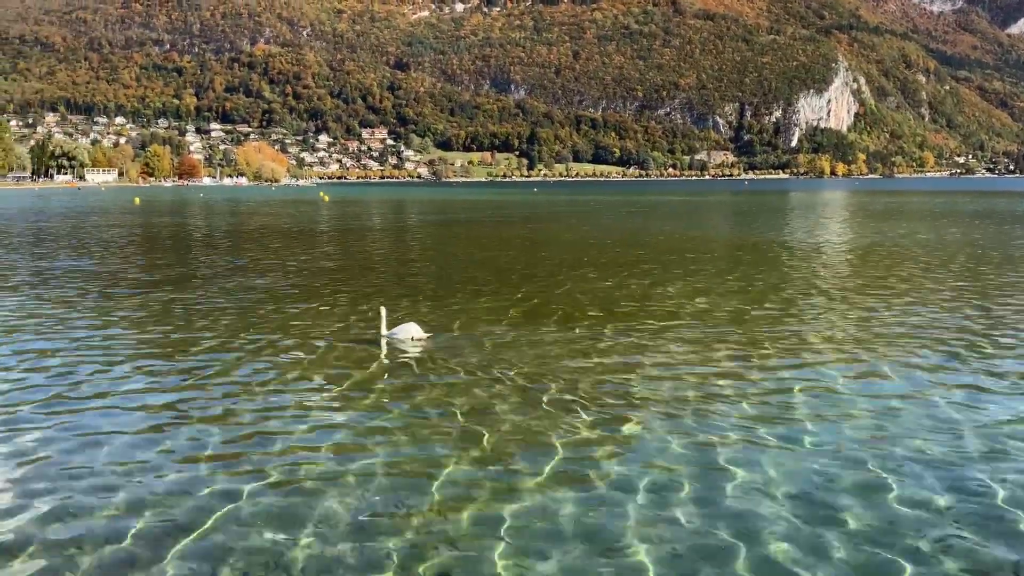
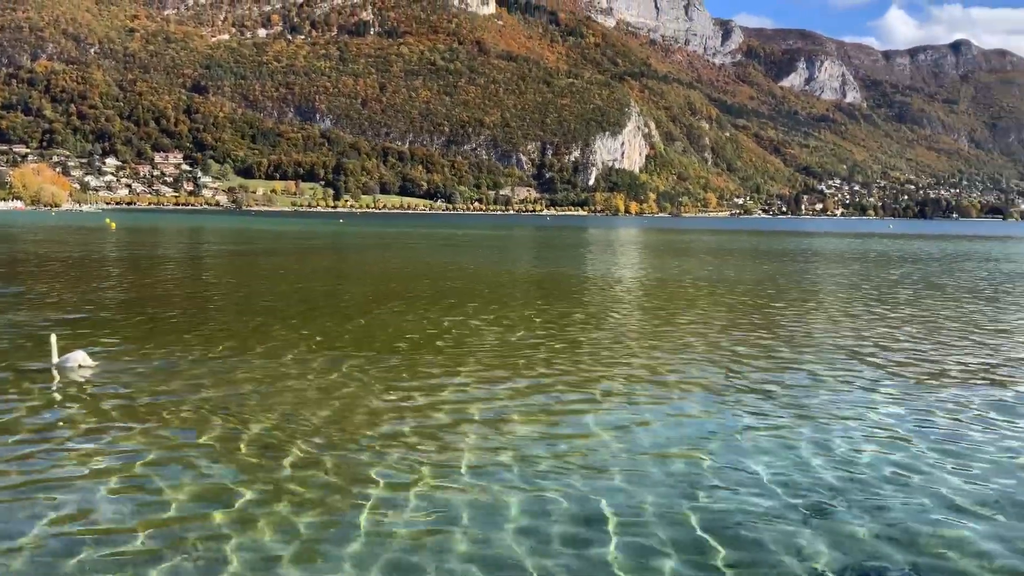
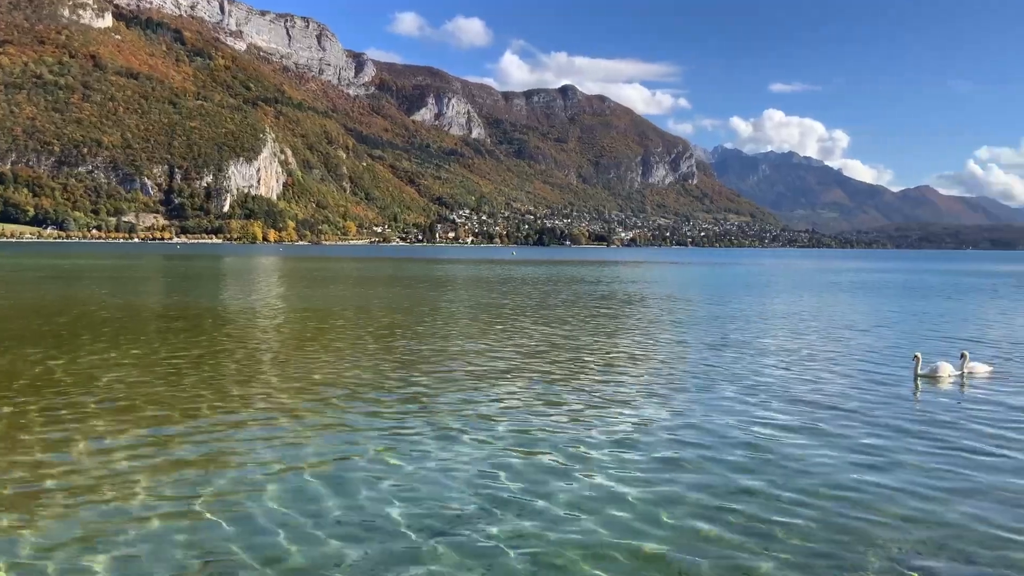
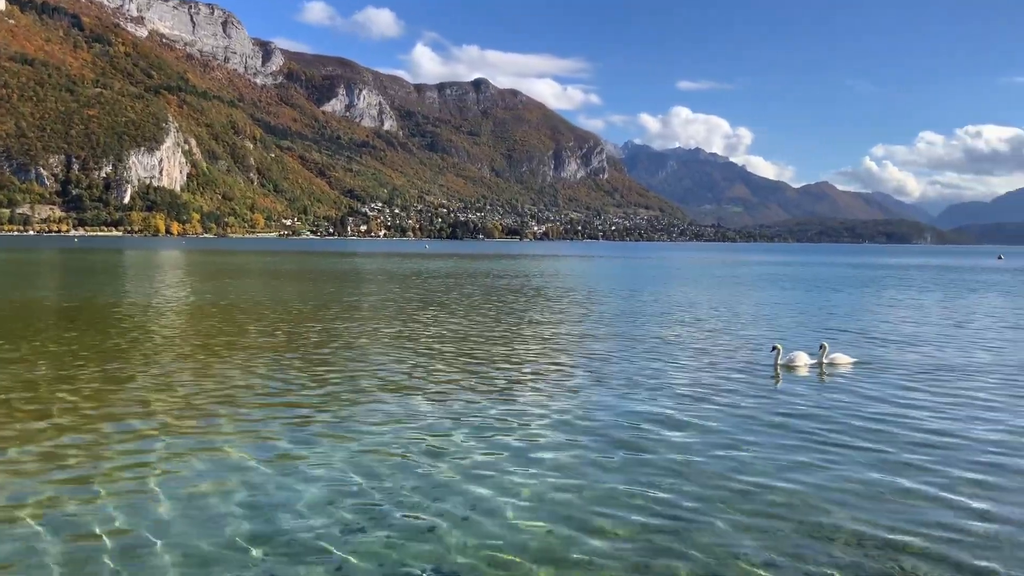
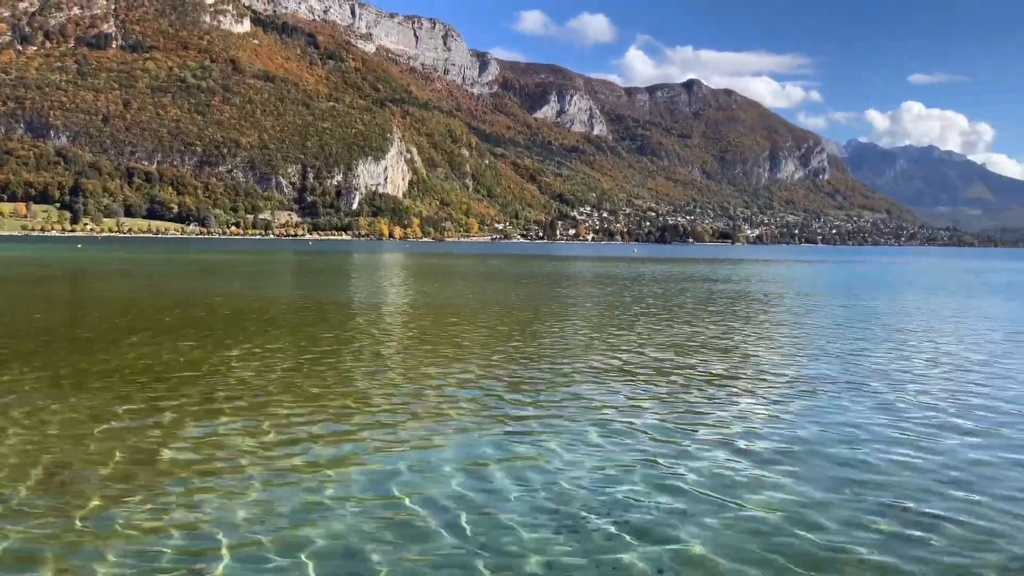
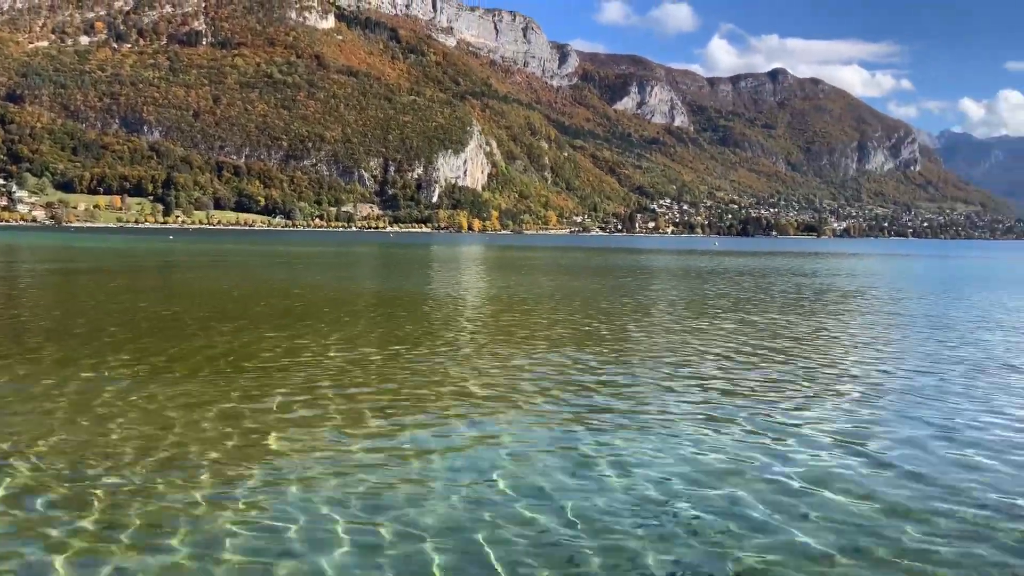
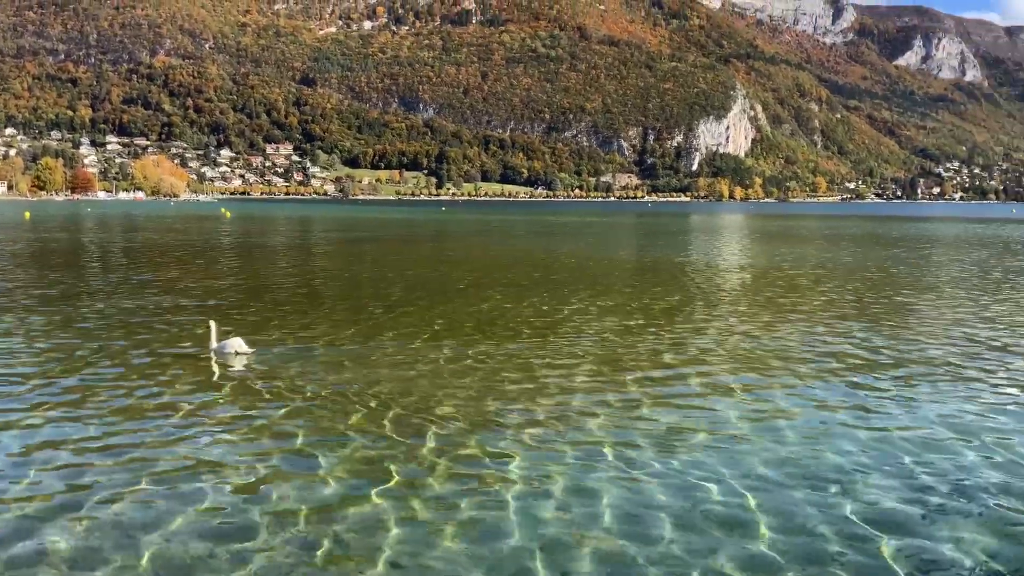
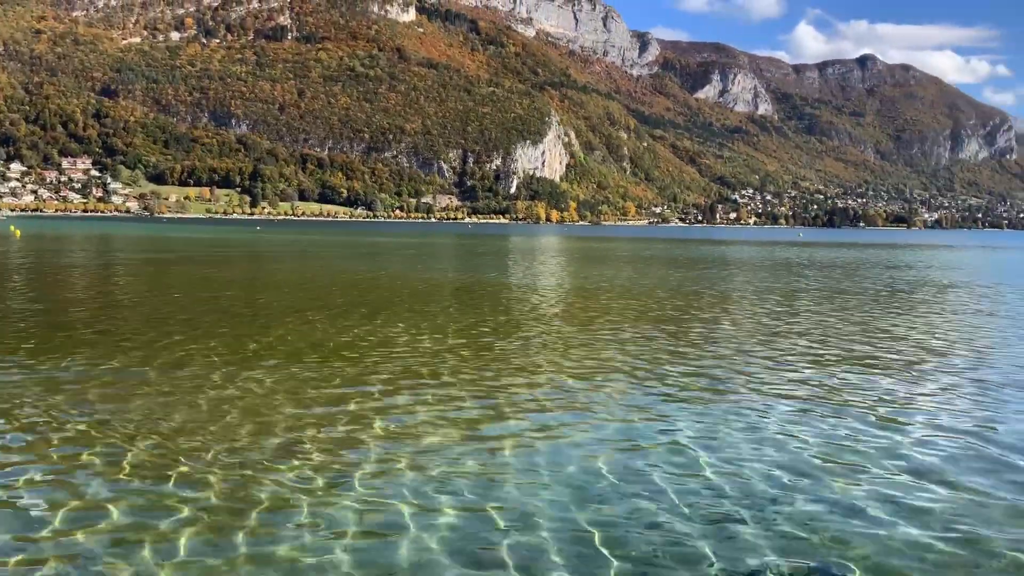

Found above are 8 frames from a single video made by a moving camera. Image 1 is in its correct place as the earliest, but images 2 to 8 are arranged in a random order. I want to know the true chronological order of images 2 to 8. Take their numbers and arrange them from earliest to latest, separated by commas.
7, 2, 8, 6, 5, 3, 4
